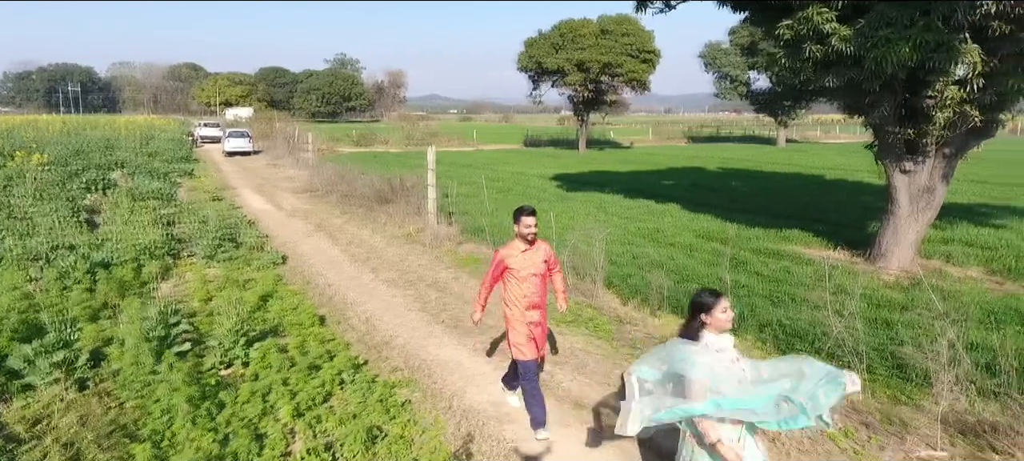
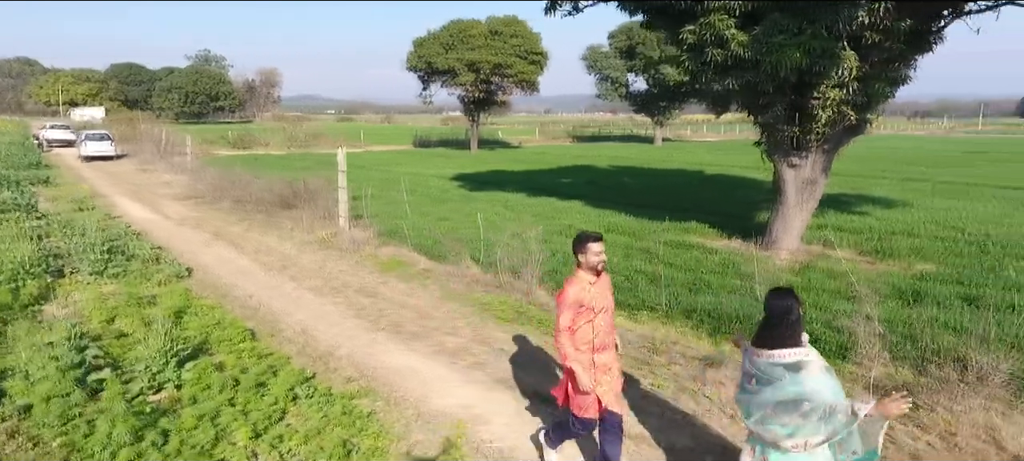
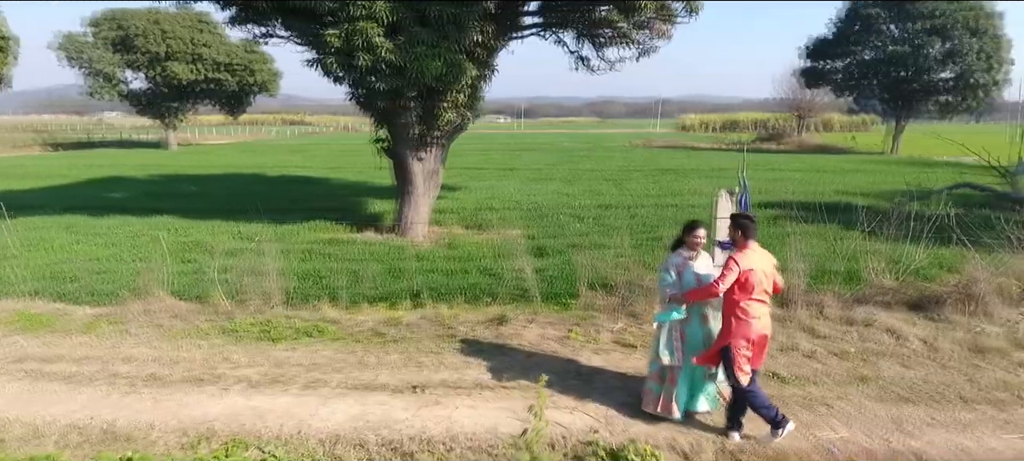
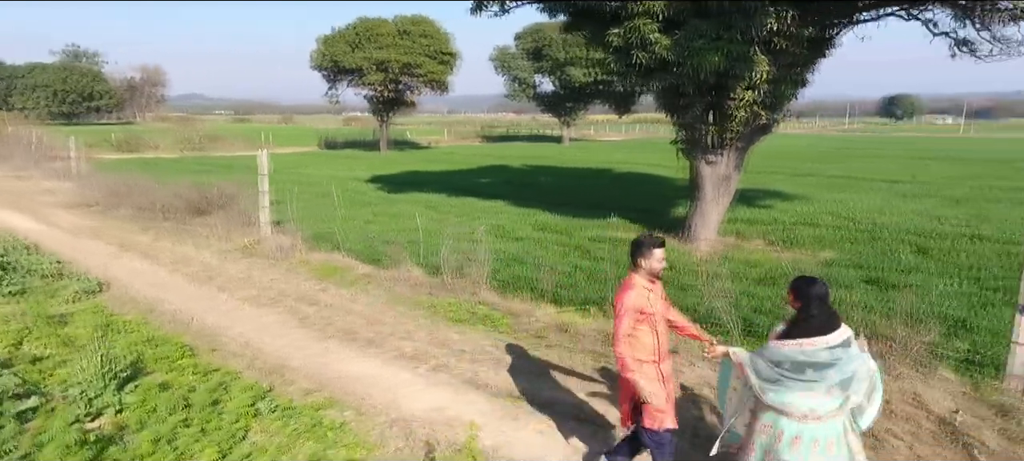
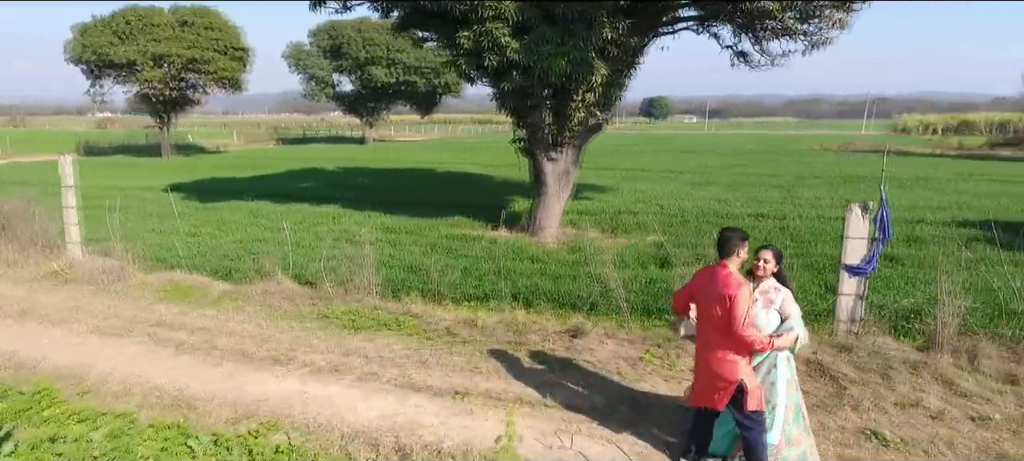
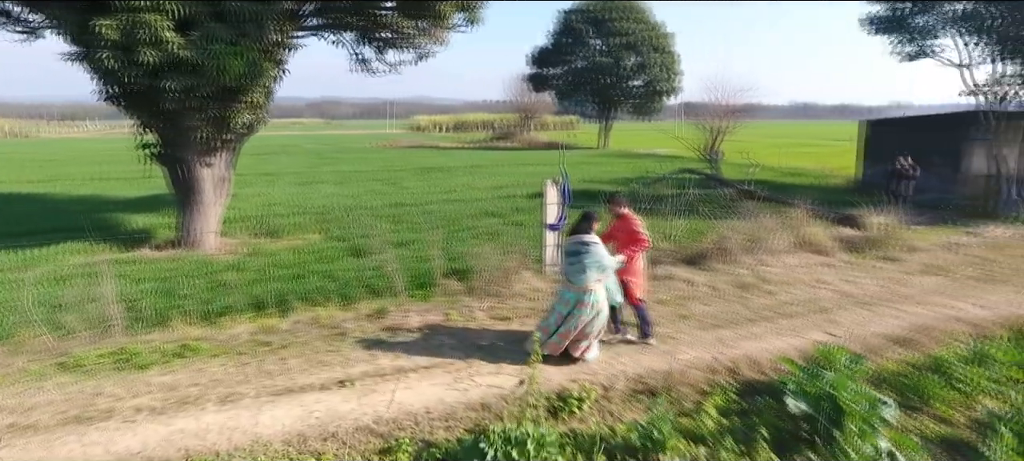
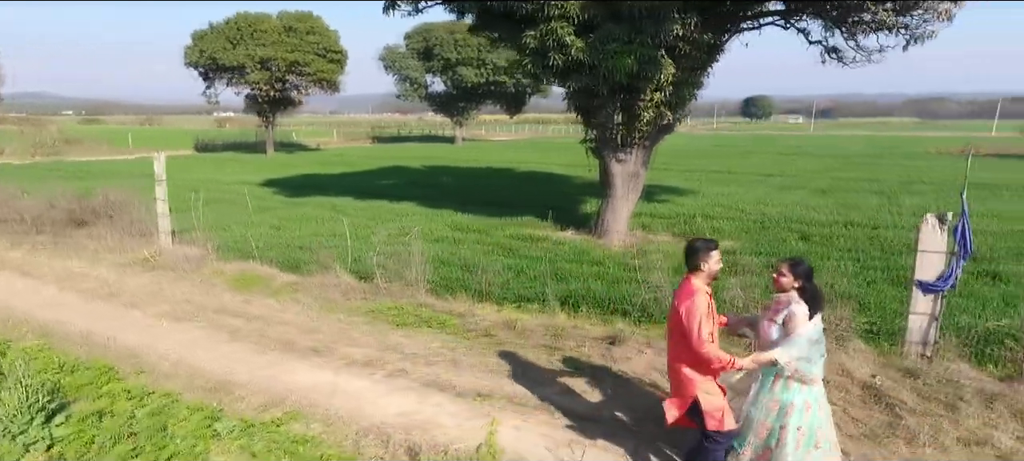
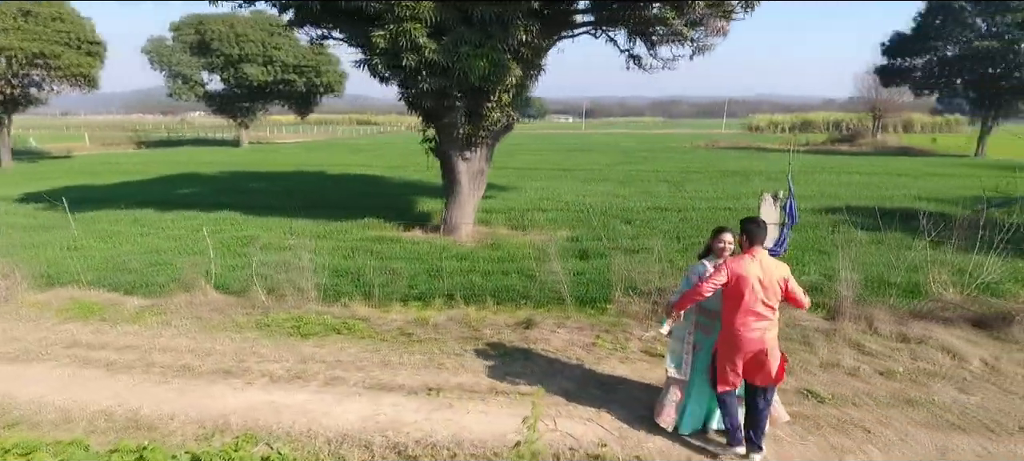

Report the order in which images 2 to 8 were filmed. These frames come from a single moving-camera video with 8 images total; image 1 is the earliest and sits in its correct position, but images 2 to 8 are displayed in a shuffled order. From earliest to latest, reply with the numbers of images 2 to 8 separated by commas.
2, 4, 7, 5, 8, 3, 6
